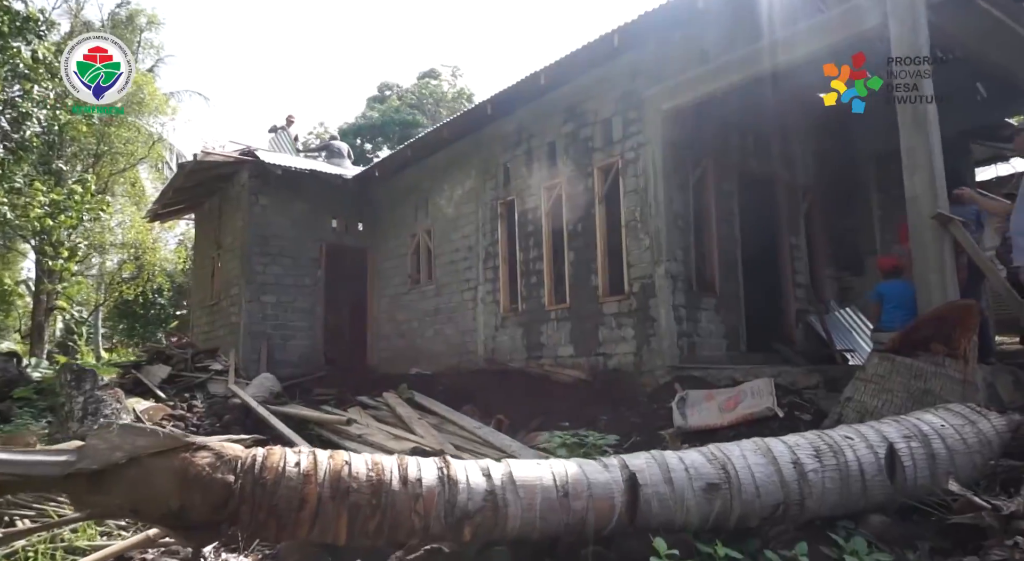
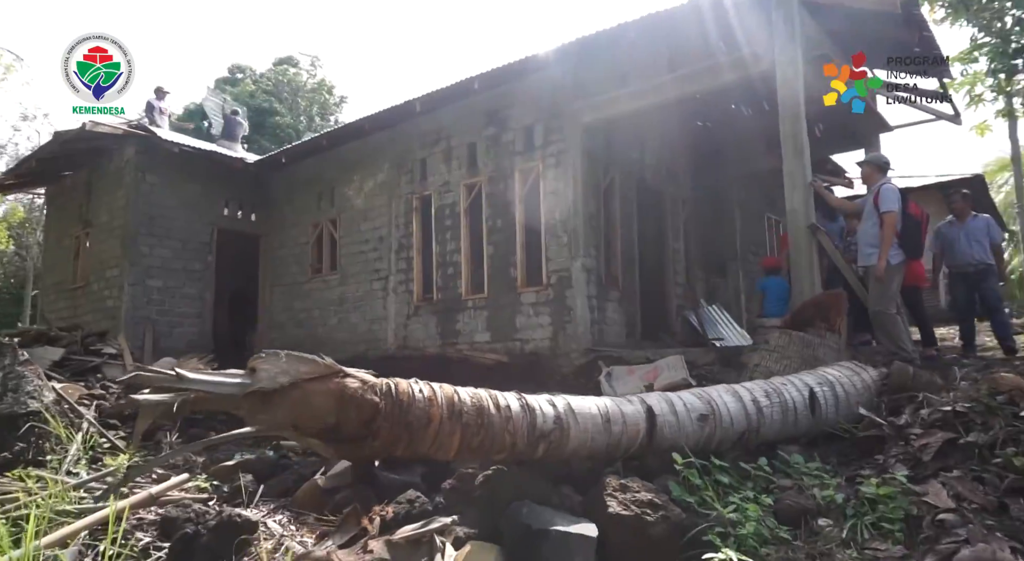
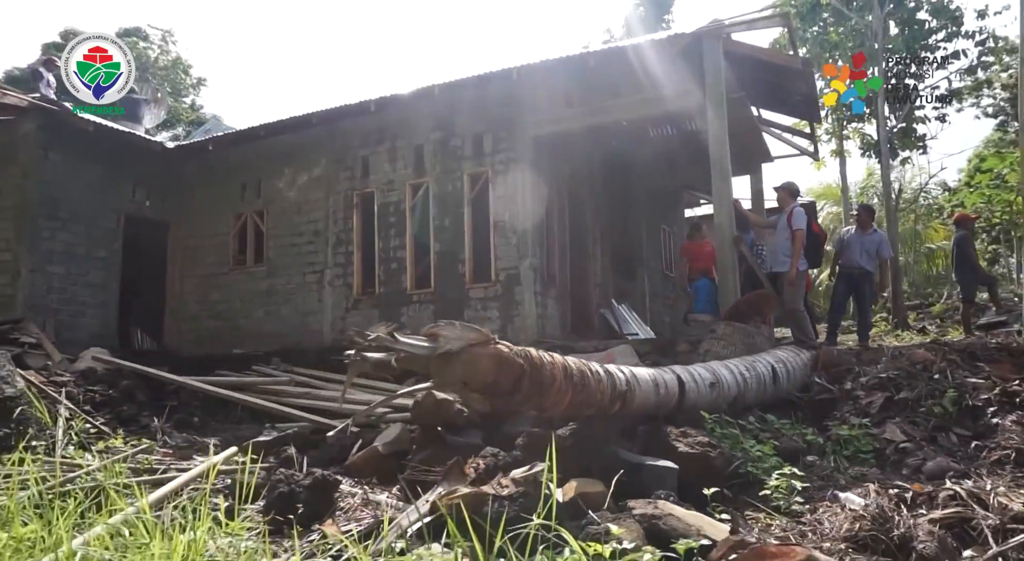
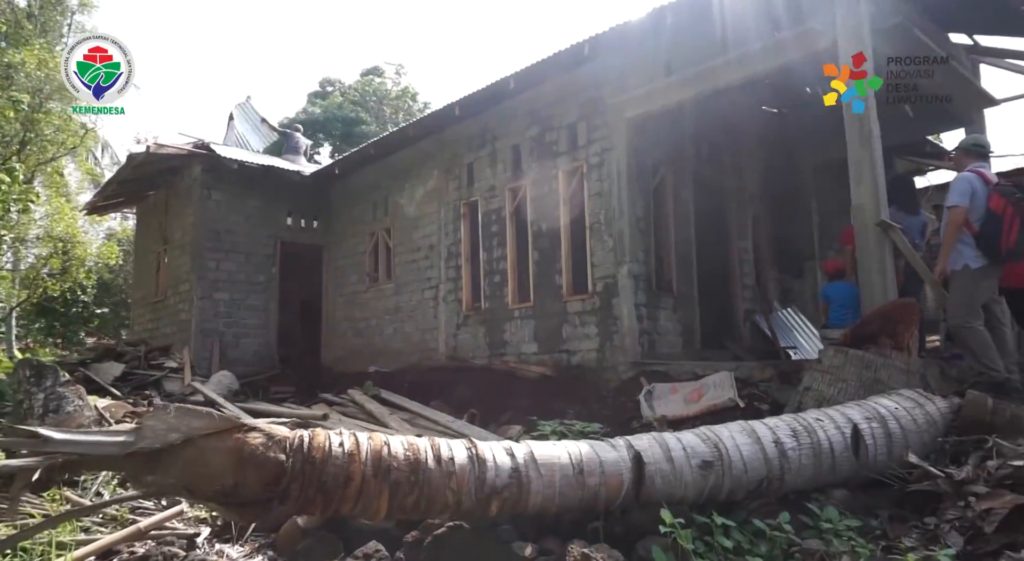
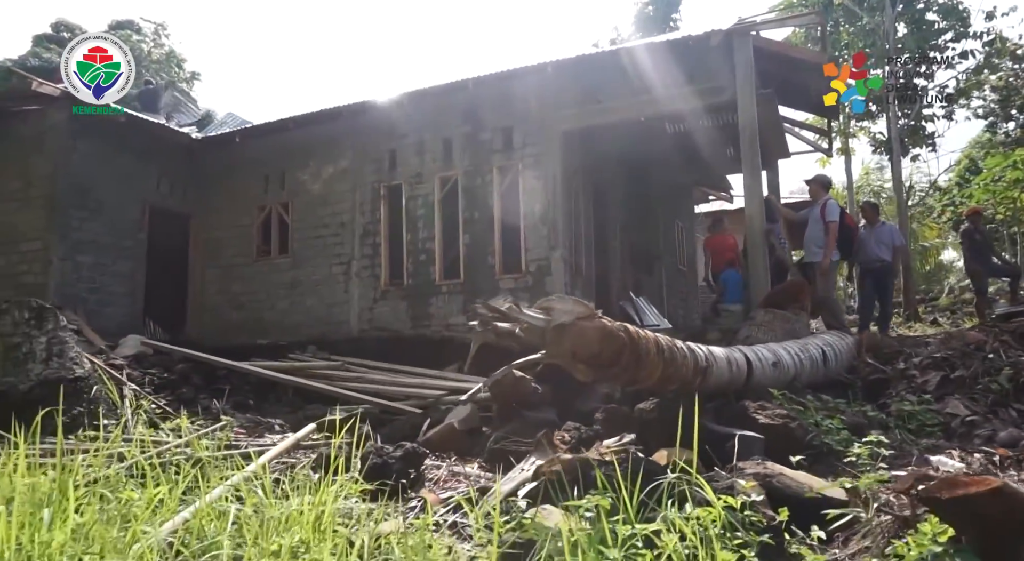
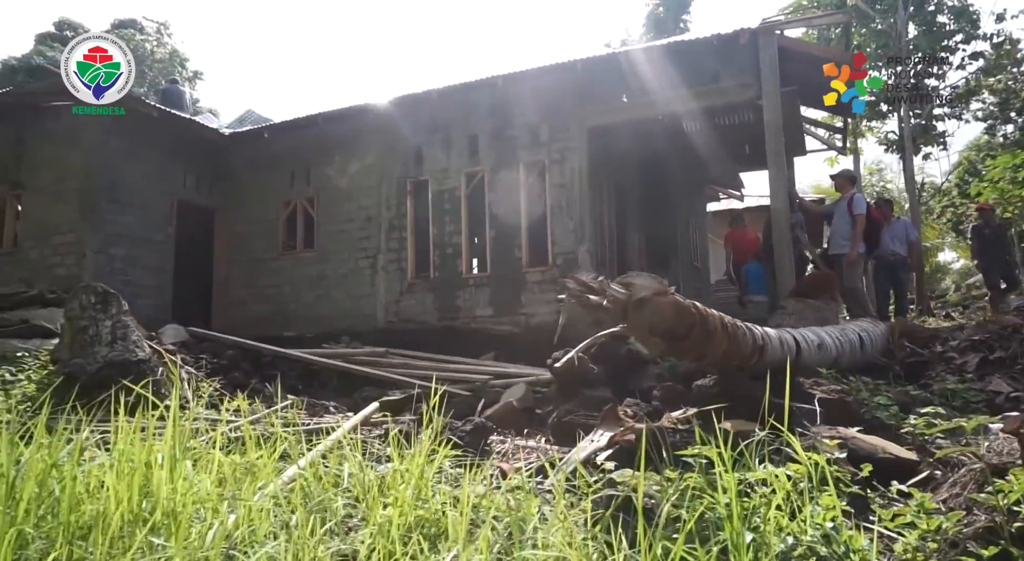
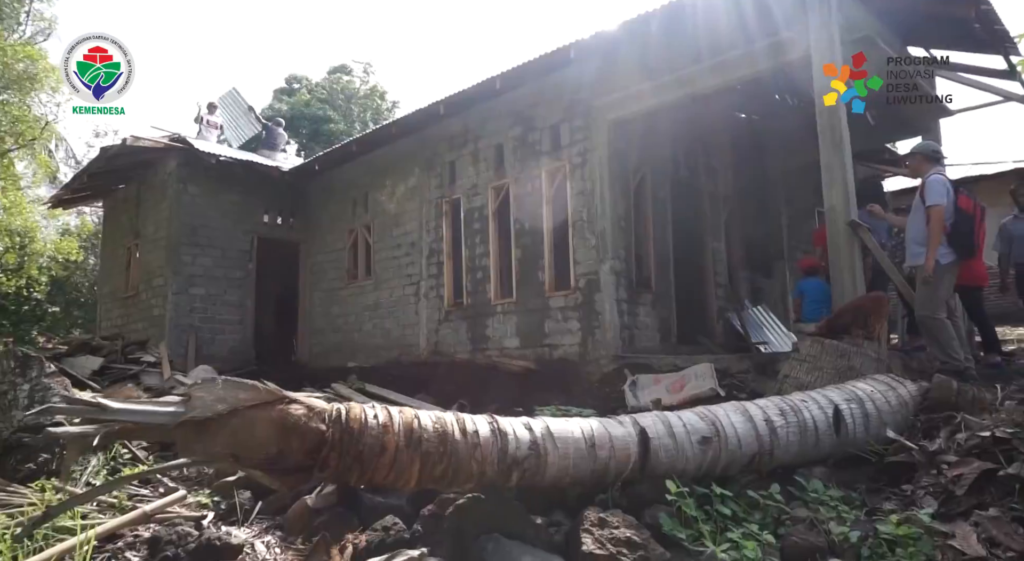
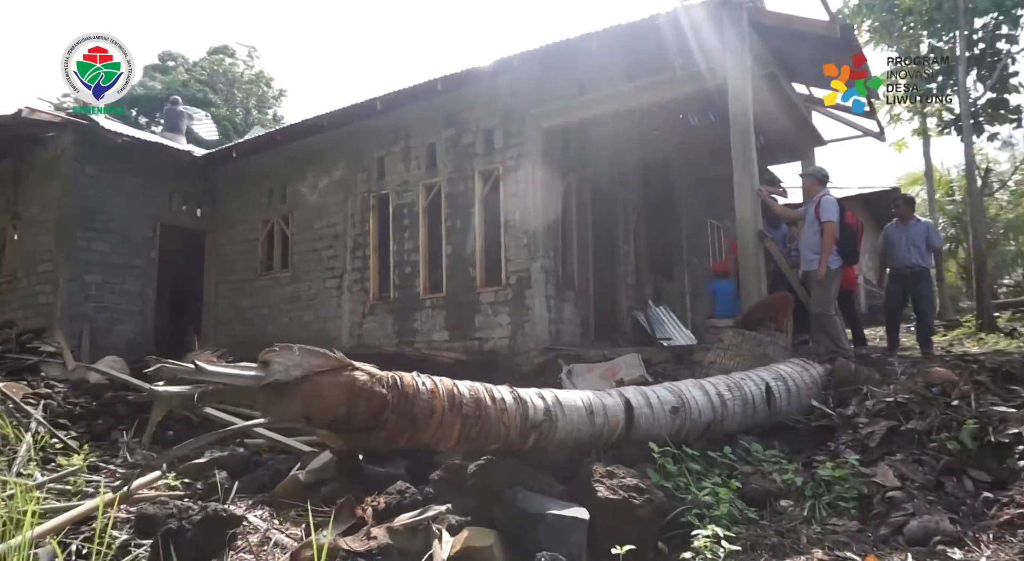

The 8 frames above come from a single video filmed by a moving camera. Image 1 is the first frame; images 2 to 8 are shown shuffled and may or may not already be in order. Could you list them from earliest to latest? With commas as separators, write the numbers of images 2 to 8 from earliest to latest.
4, 7, 2, 8, 3, 5, 6
